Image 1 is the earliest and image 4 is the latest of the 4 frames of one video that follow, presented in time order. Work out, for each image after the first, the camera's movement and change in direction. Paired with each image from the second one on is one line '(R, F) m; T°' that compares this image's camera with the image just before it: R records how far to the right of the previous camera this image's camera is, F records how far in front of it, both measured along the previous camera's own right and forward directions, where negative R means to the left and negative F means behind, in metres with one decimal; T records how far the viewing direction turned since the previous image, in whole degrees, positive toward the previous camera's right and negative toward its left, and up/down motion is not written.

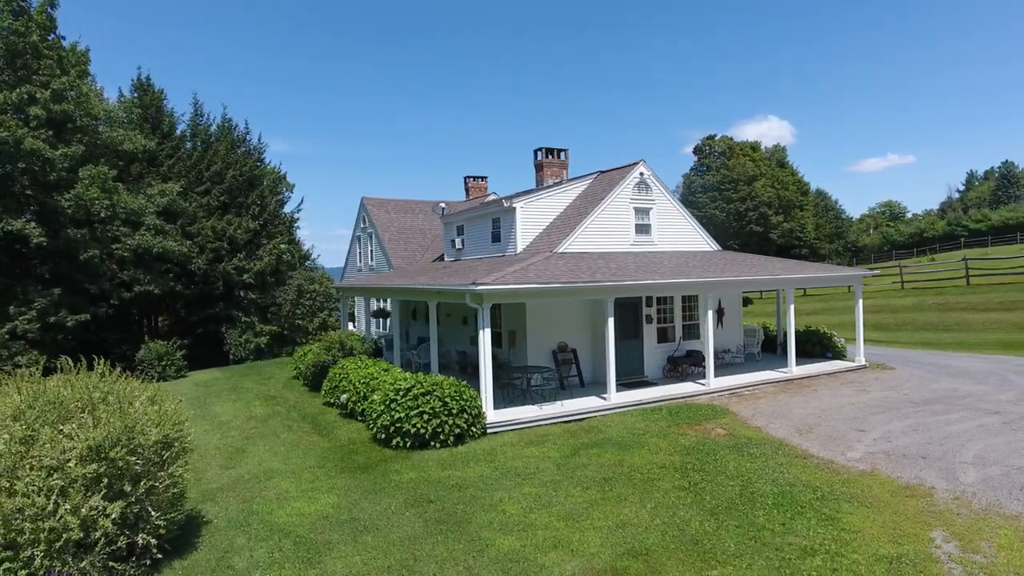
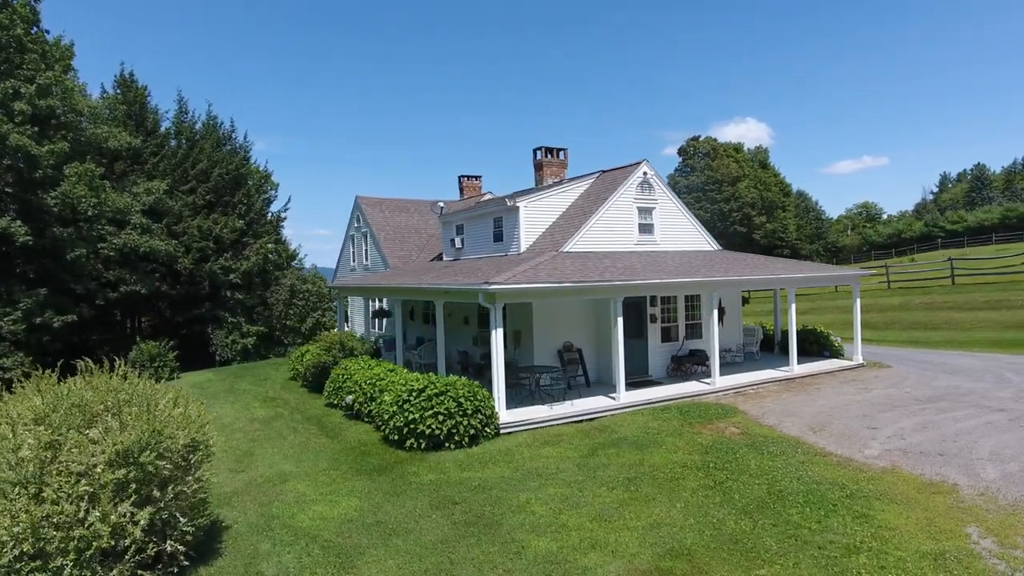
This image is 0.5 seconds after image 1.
(-0.6, +0.1) m; +2°
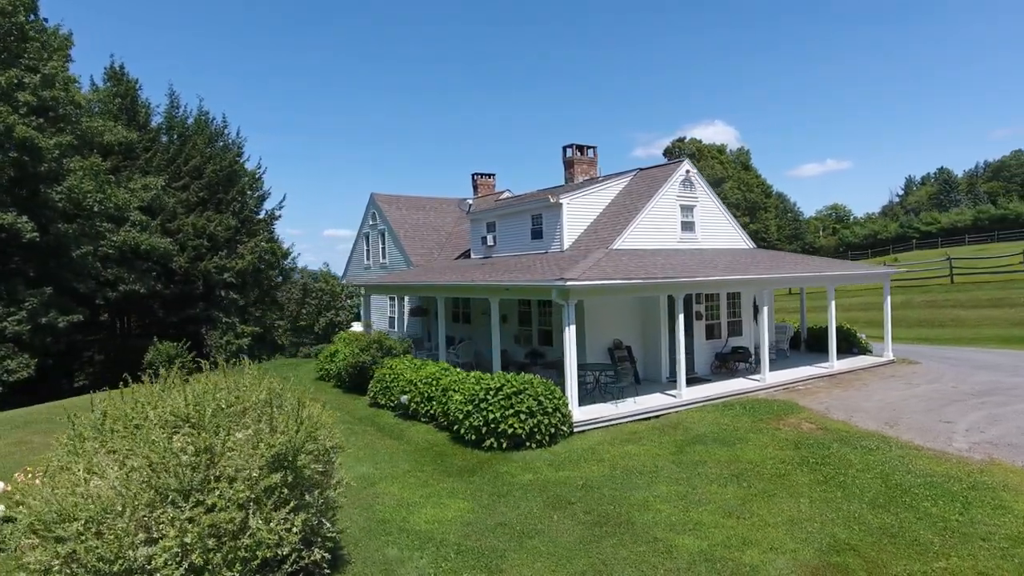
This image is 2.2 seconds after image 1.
(-1.8, +0.2) m; +2°
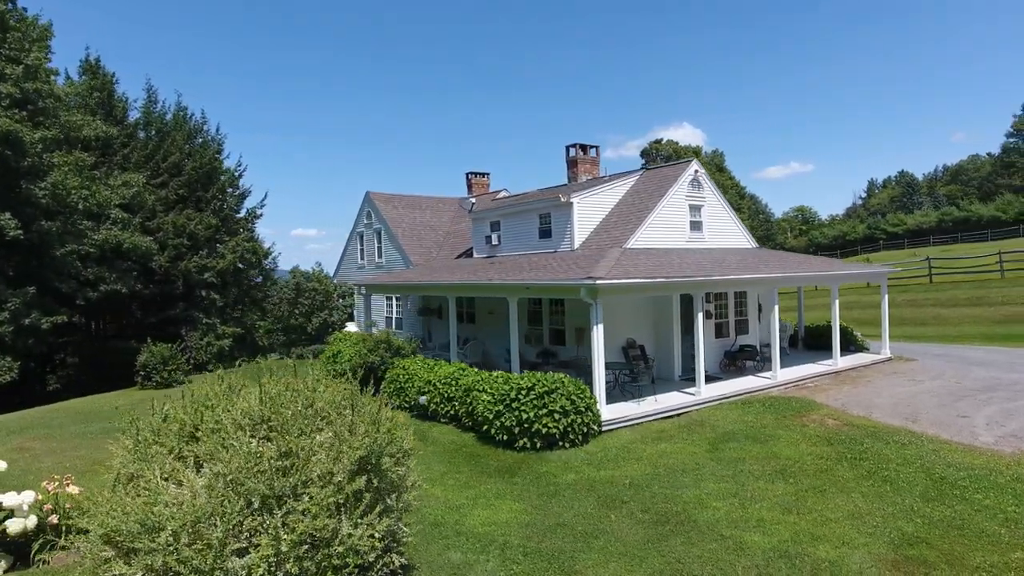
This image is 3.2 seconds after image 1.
(-1.0, +0.1) m; +3°
